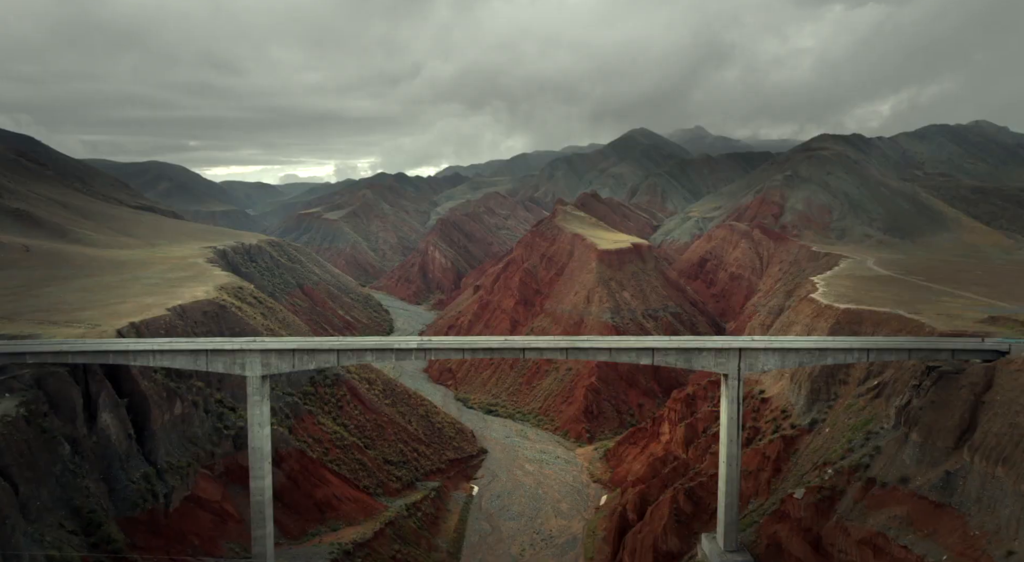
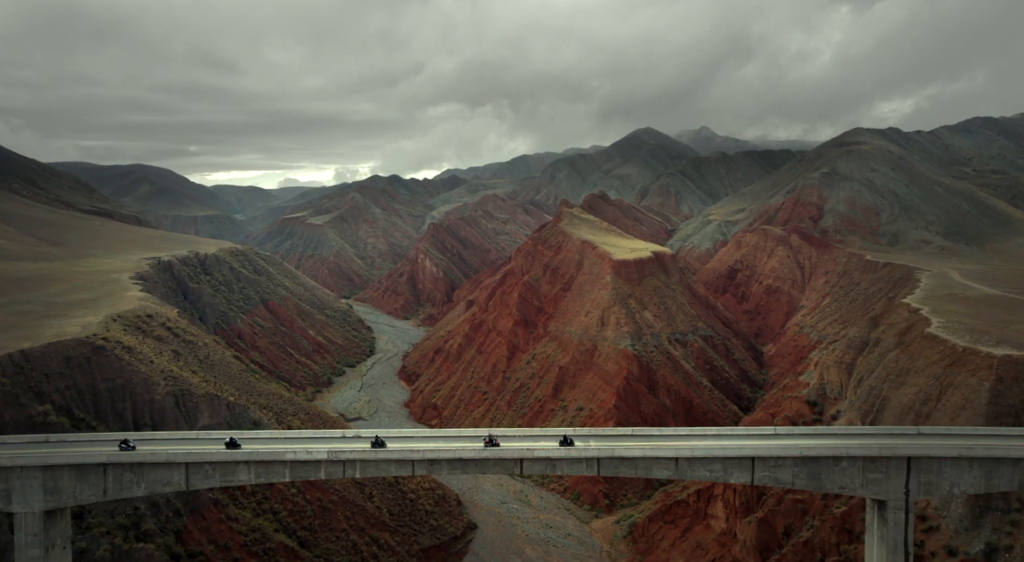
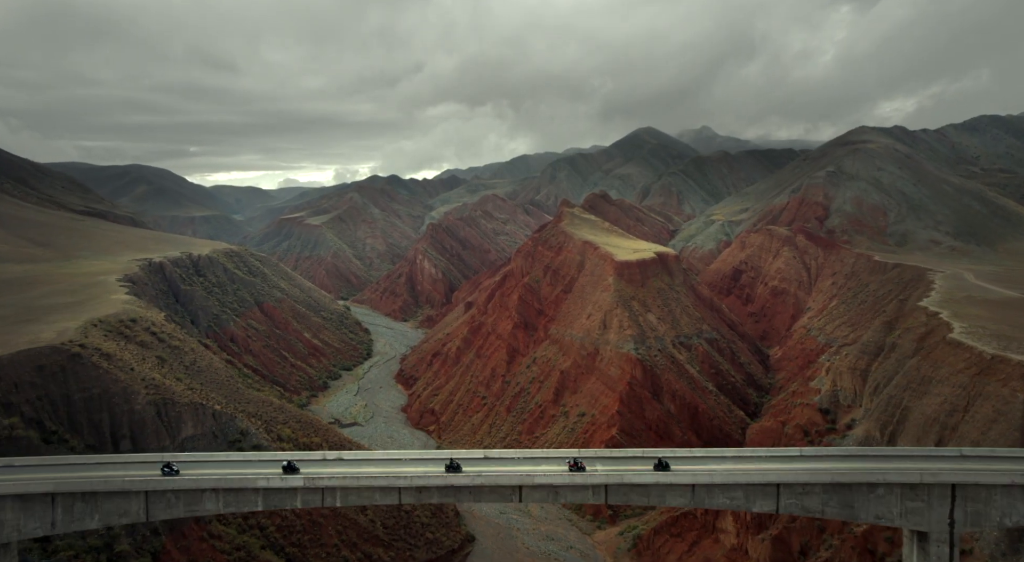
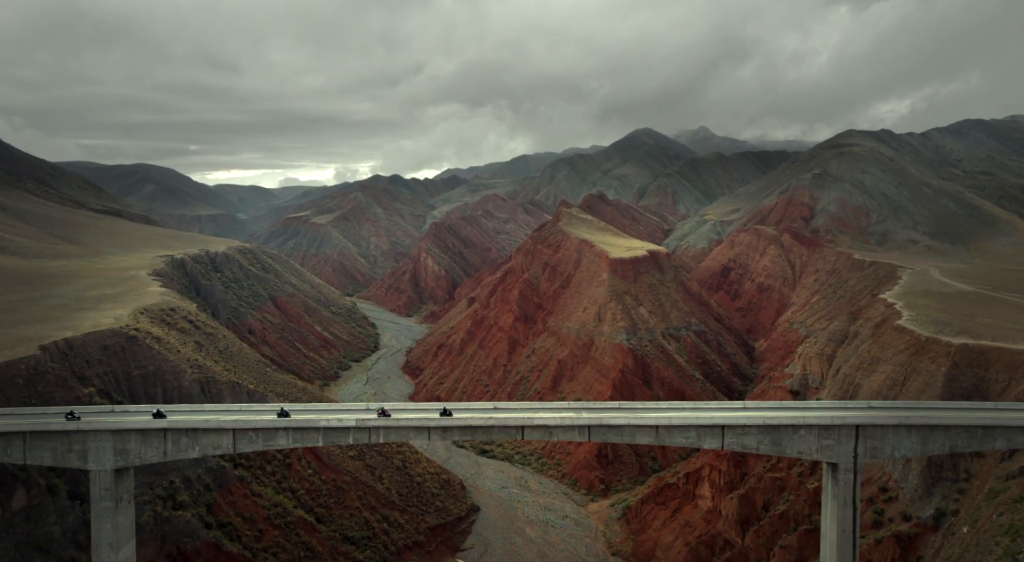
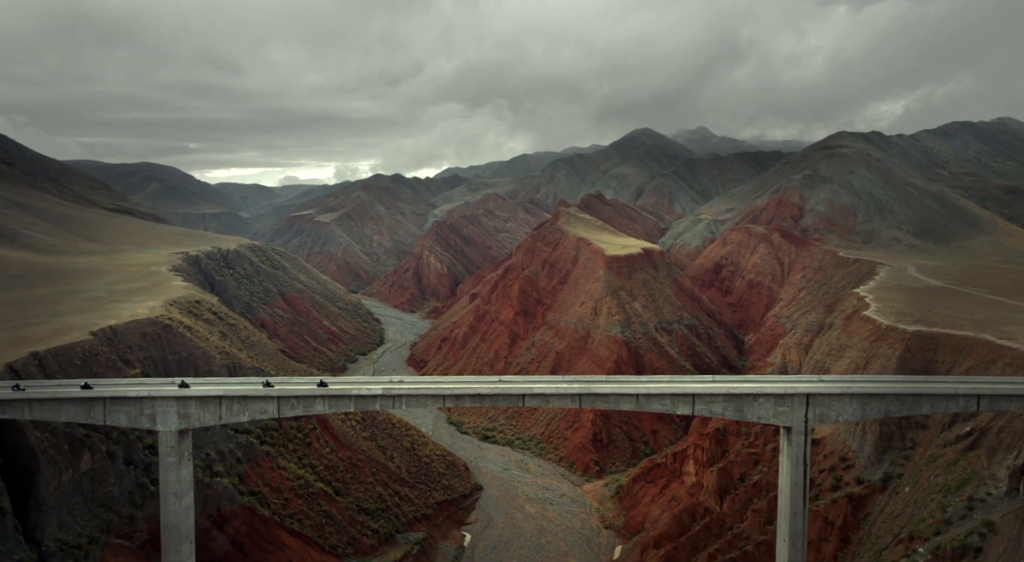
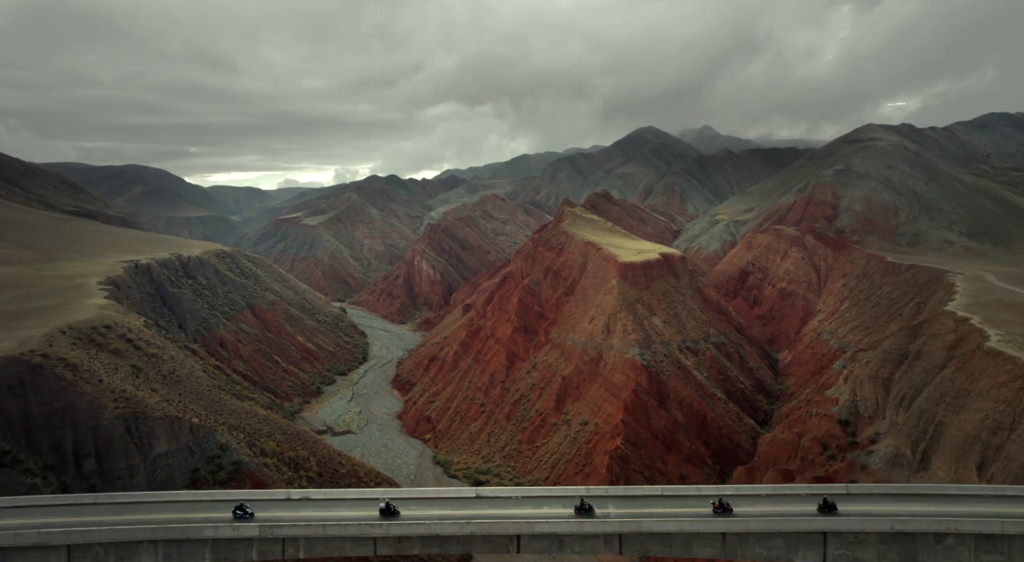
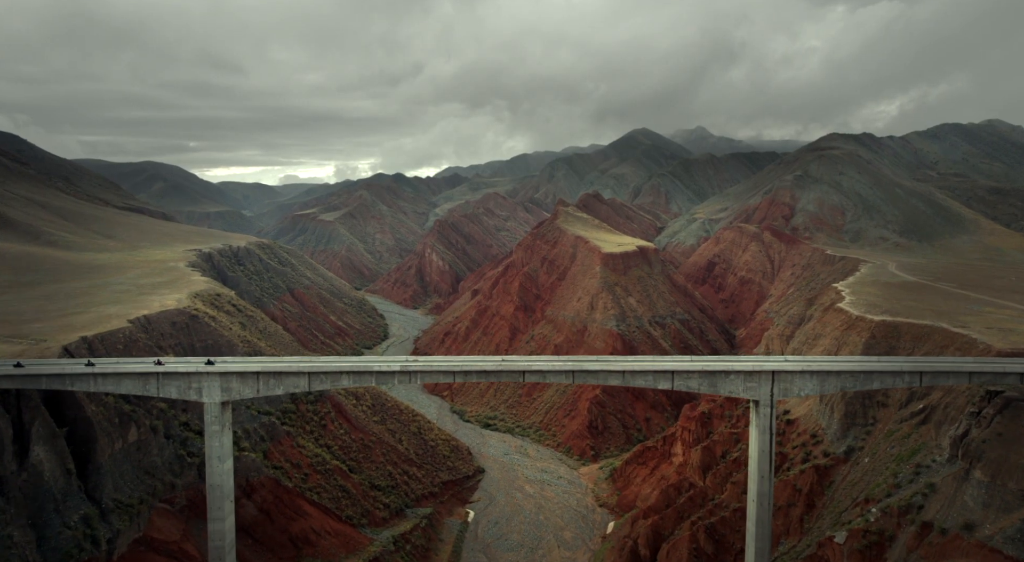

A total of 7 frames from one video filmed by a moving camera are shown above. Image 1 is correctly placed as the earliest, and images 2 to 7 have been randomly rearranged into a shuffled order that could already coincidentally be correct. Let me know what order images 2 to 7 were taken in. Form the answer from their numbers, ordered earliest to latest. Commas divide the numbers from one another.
7, 5, 4, 2, 3, 6
